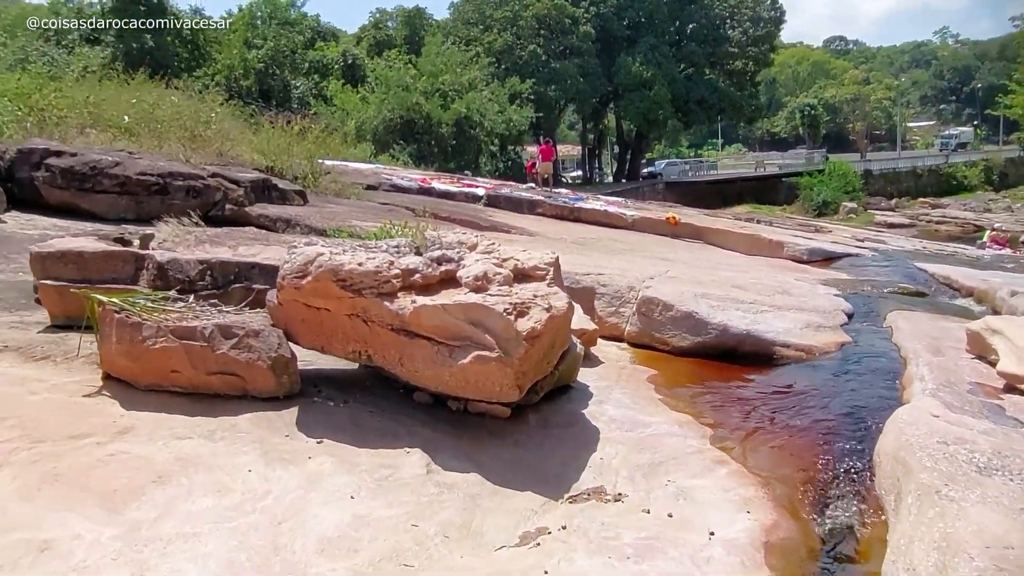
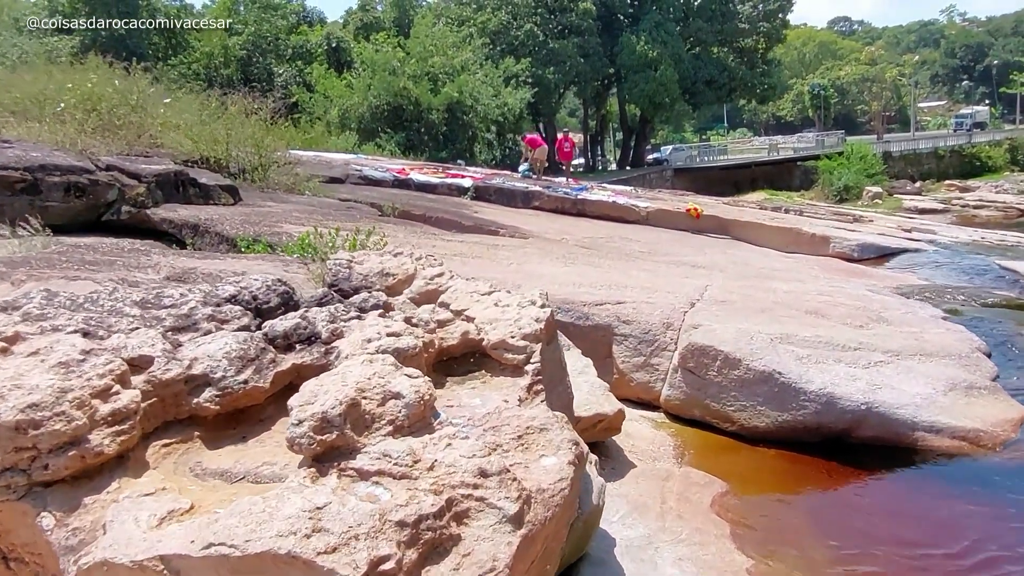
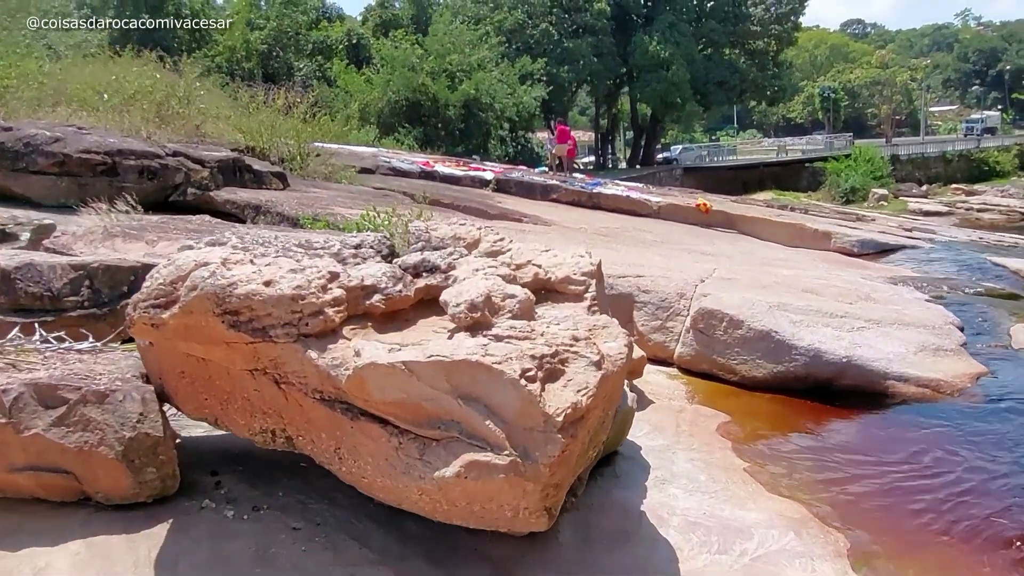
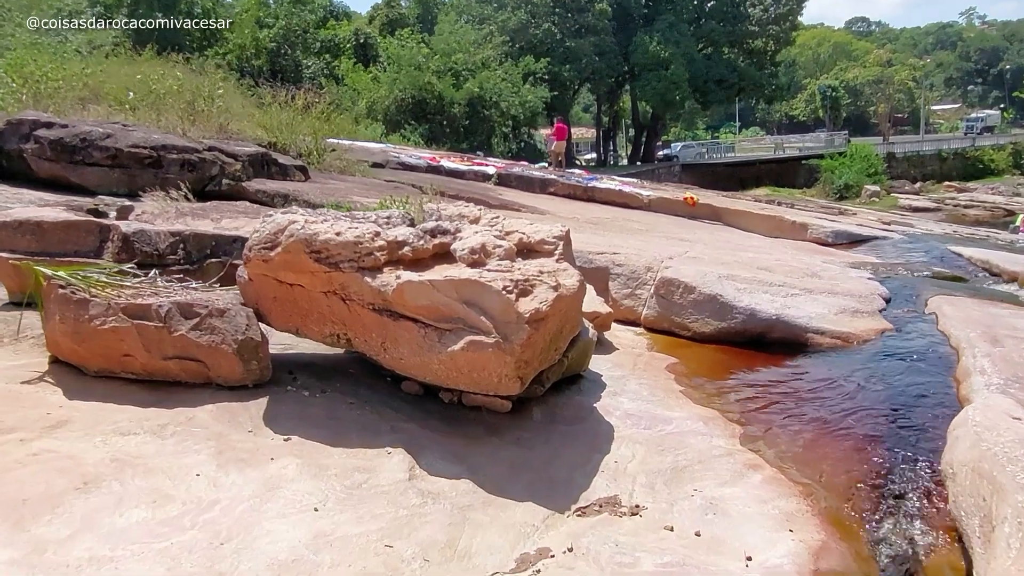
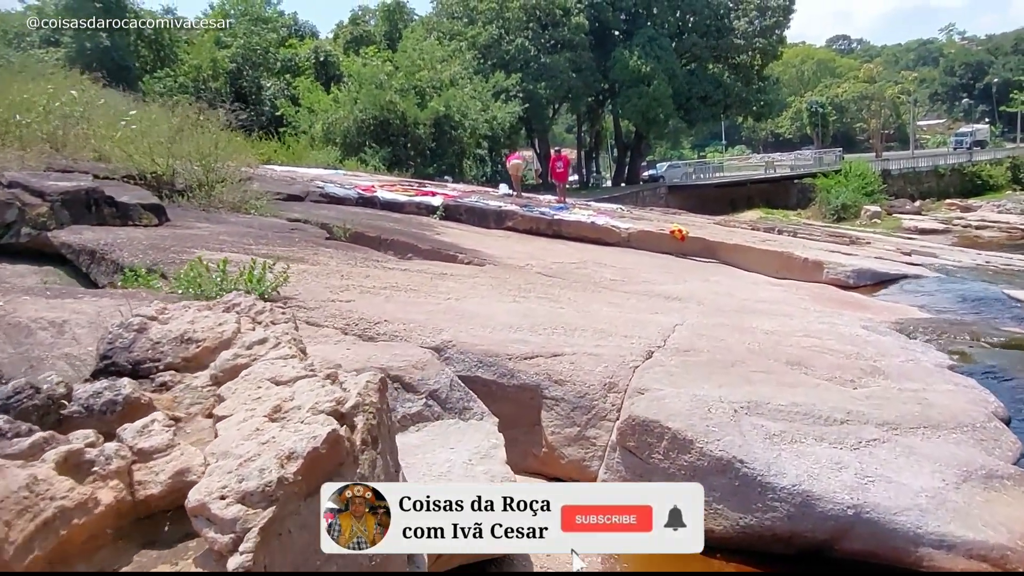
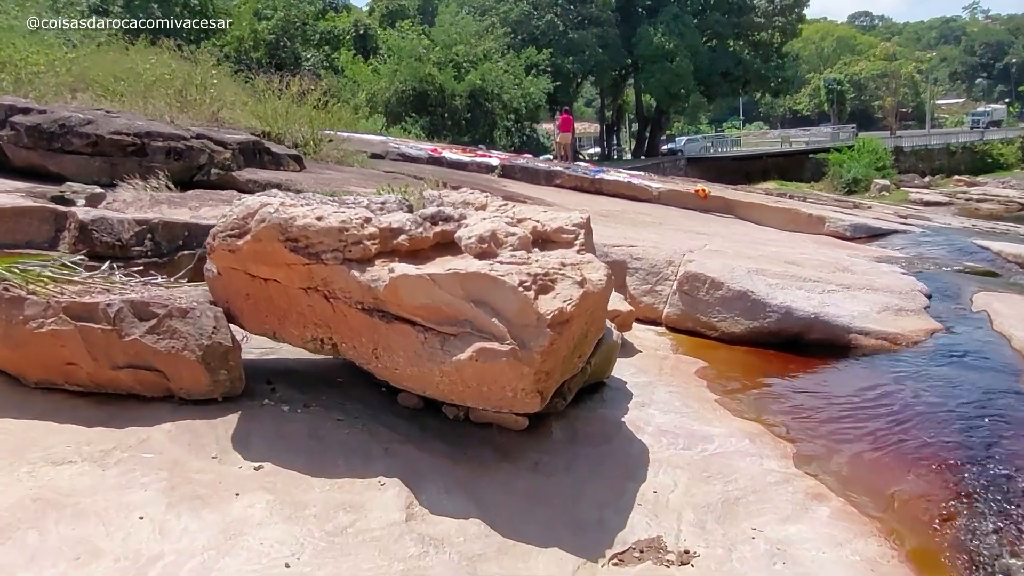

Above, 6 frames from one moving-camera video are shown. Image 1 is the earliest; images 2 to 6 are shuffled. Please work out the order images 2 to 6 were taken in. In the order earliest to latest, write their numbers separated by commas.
4, 6, 3, 2, 5
